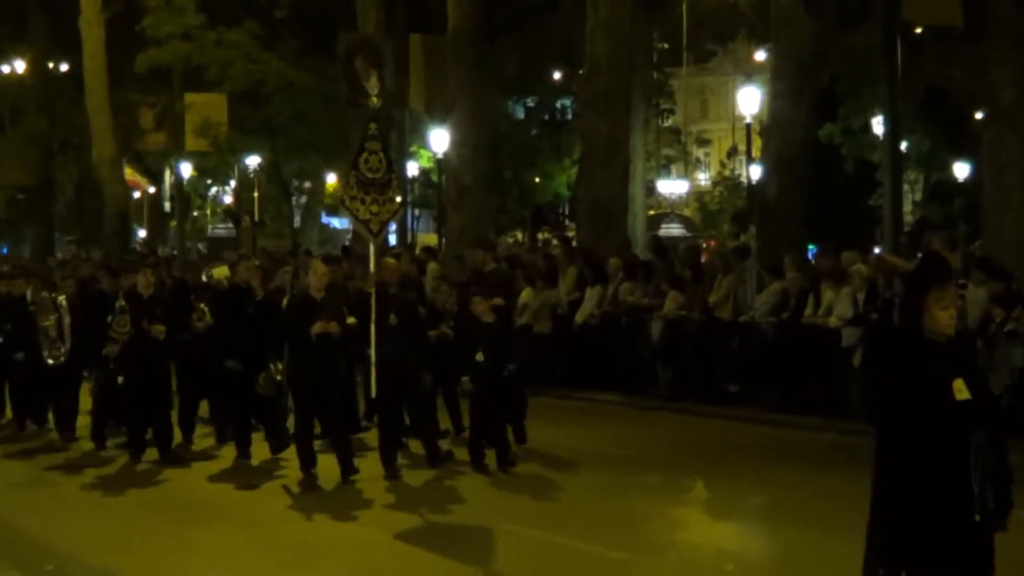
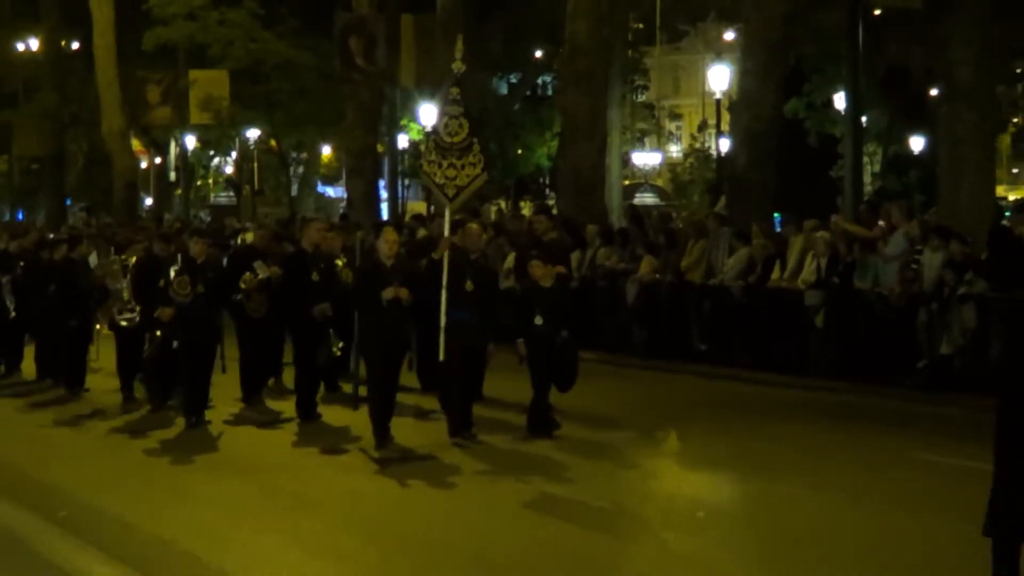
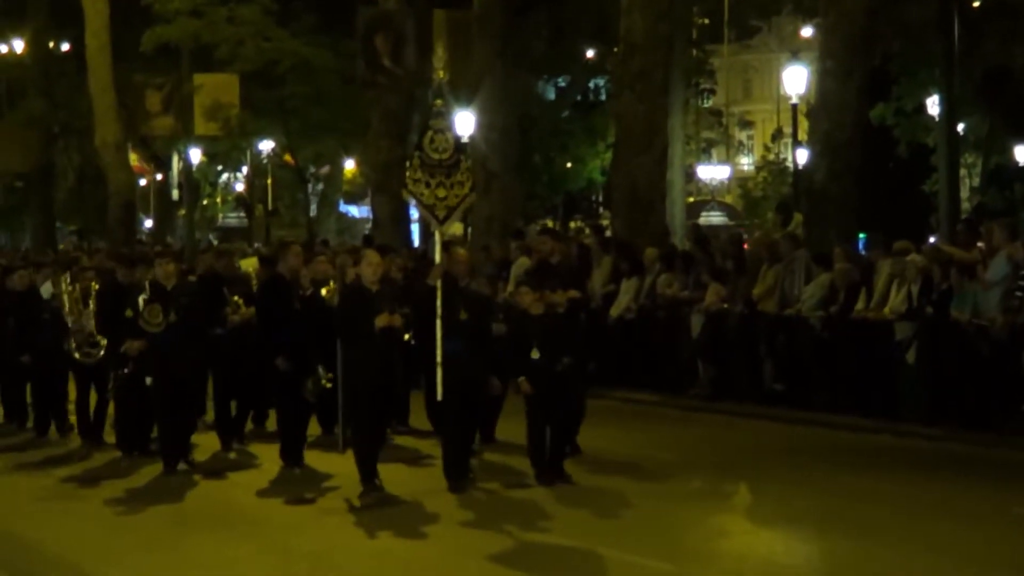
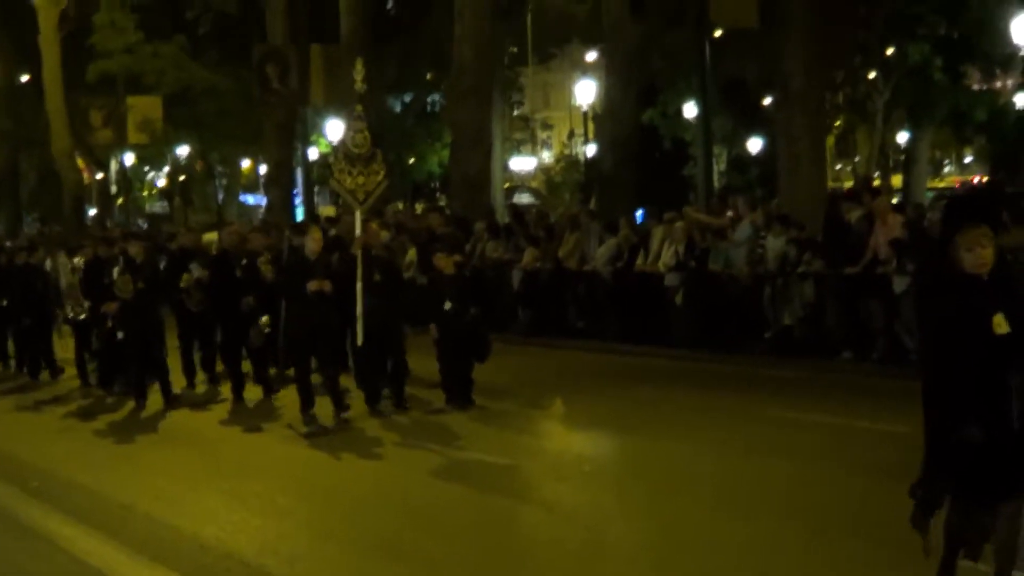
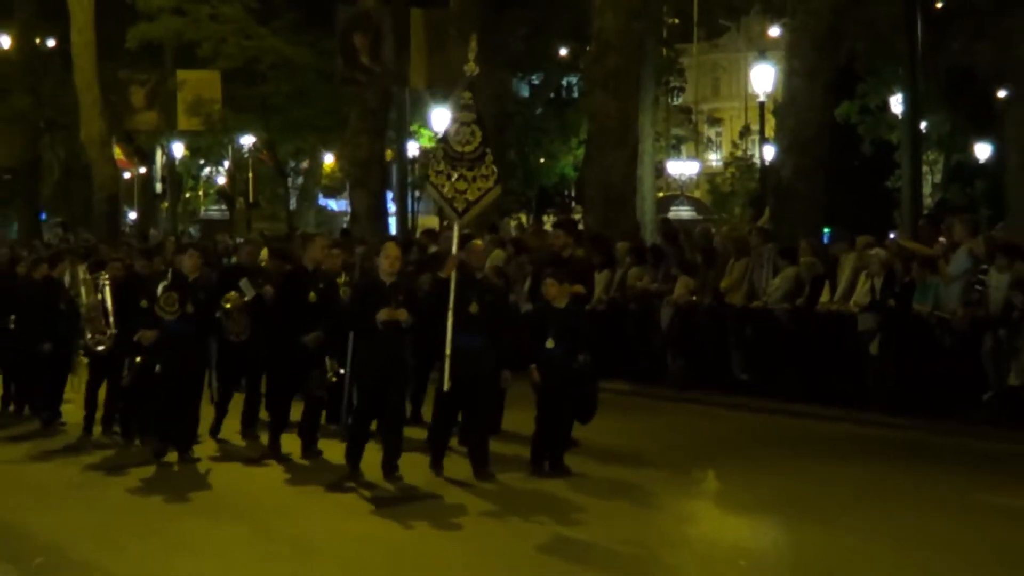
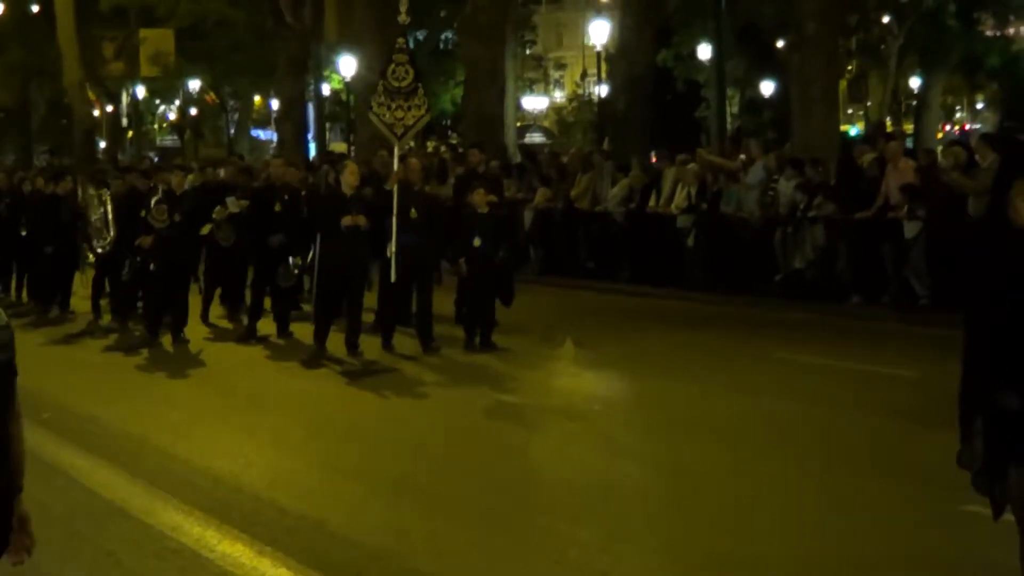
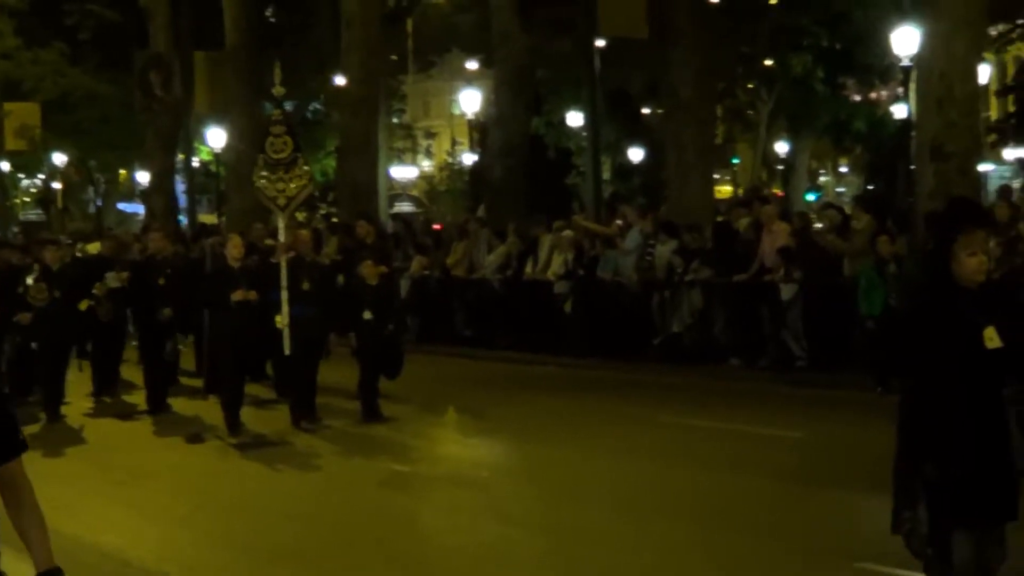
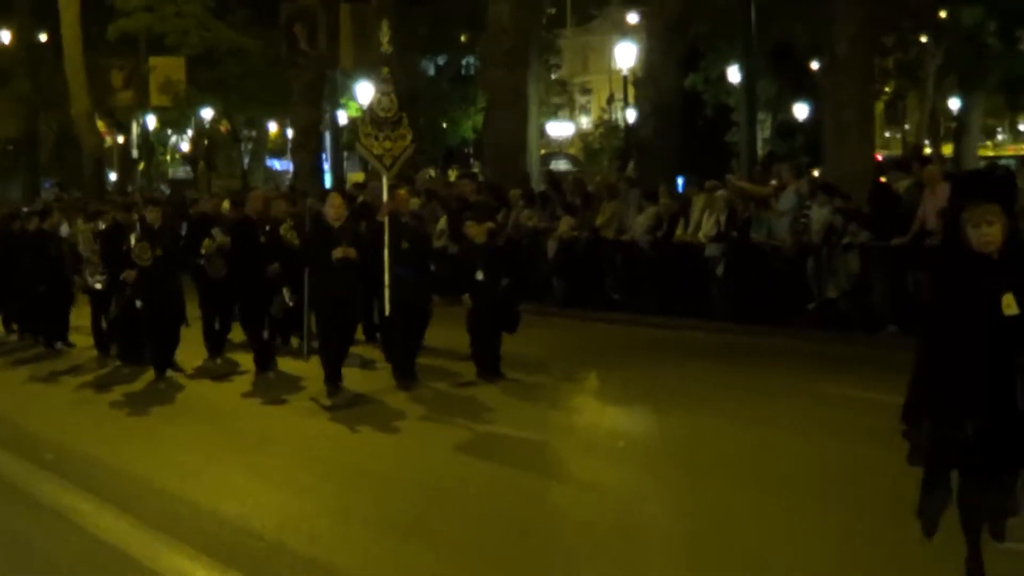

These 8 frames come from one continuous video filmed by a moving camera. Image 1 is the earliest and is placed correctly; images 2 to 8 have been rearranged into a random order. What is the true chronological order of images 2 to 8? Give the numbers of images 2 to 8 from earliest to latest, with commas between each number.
3, 5, 2, 8, 4, 6, 7
